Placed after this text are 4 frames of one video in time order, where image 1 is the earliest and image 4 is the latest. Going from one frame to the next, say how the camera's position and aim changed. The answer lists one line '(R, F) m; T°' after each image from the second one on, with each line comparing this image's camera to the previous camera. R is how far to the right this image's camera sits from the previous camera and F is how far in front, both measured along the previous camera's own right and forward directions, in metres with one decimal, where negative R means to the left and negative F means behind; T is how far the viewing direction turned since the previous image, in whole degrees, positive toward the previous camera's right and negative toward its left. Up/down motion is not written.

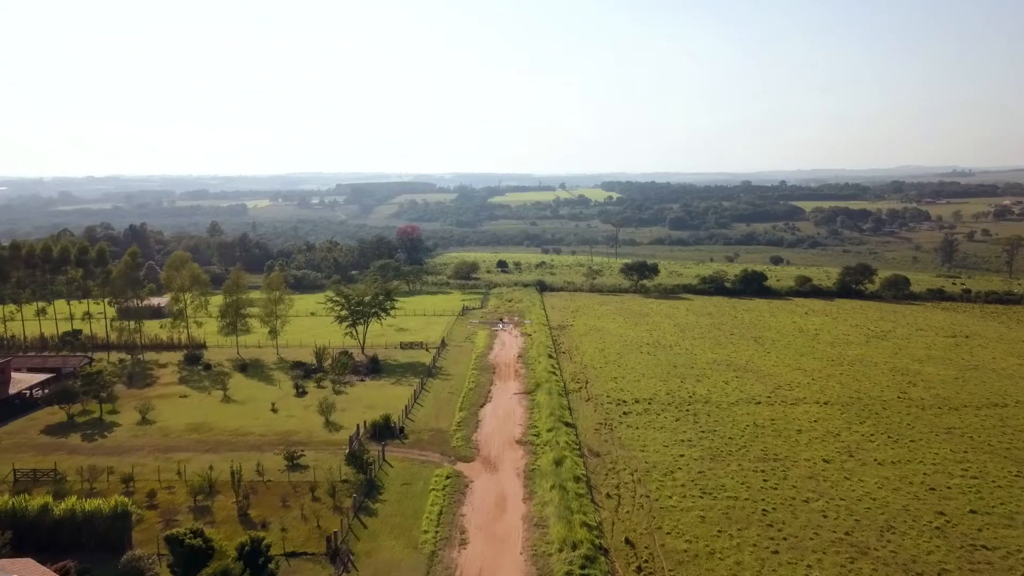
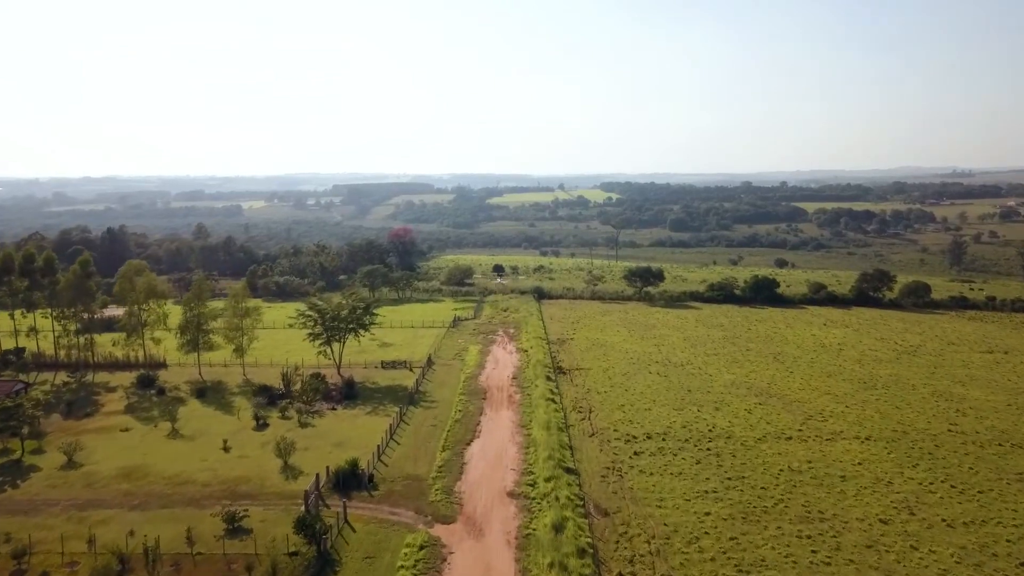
(+0.4, +4.8) m; 0°
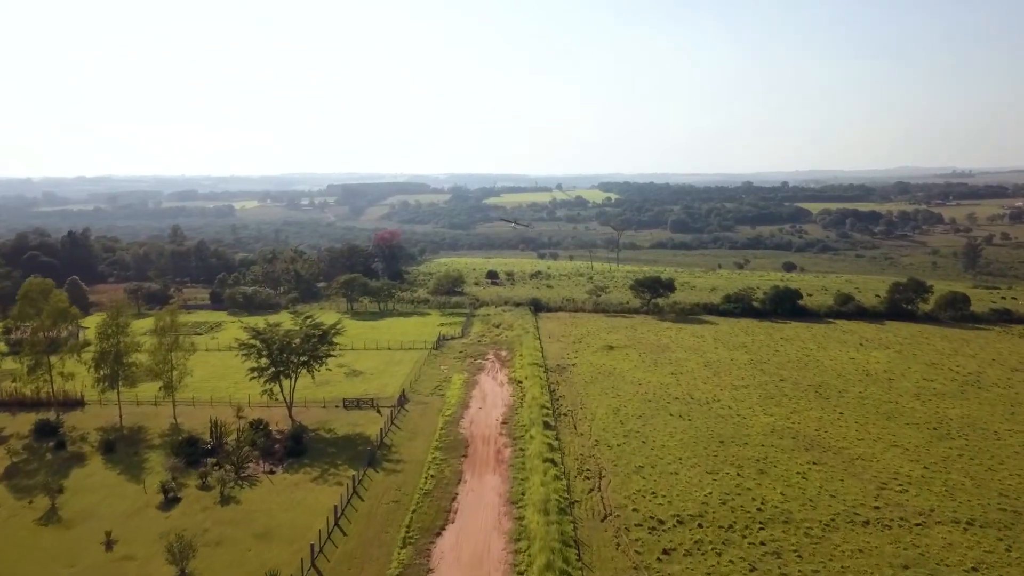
(+0.5, +7.6) m; 0°
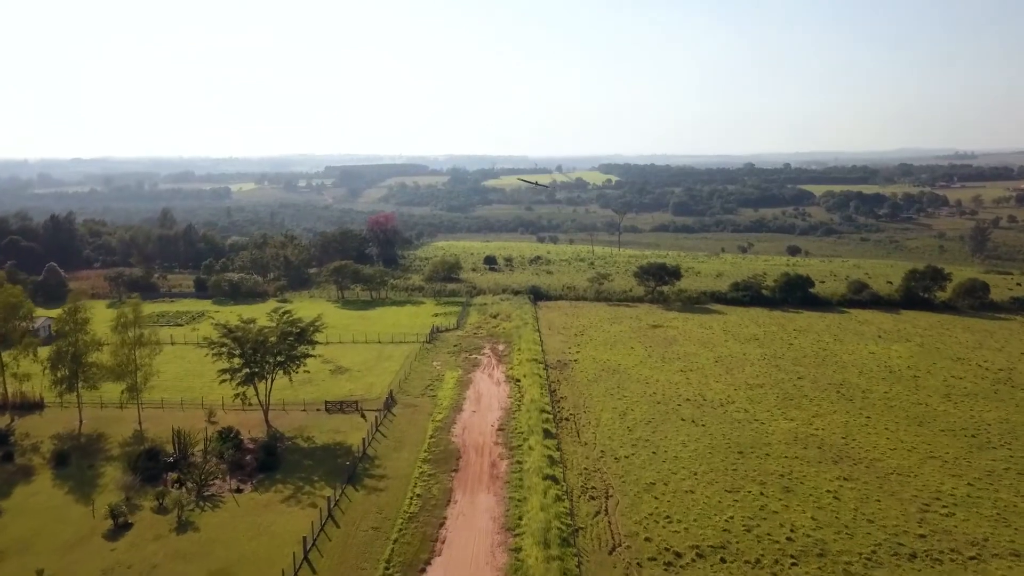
(+0.1, +3.2) m; 0°
